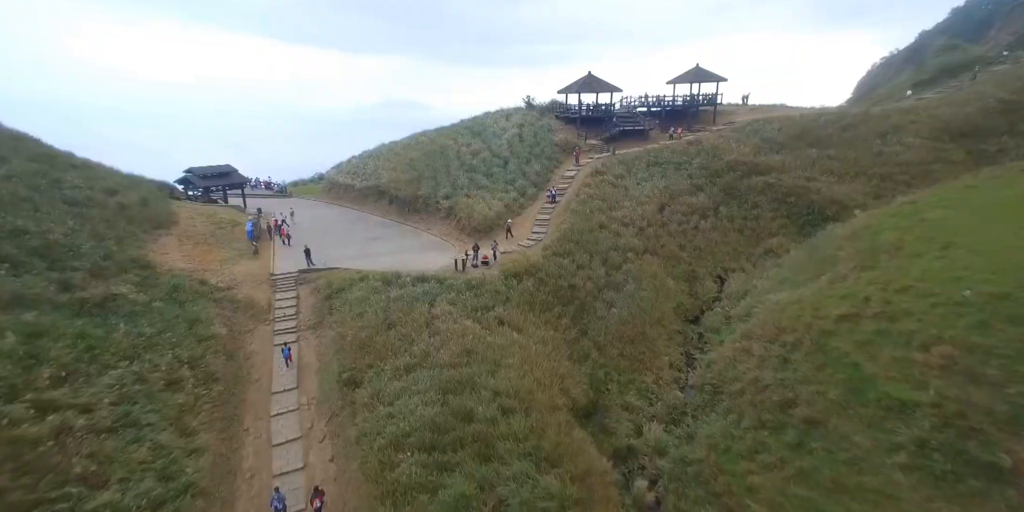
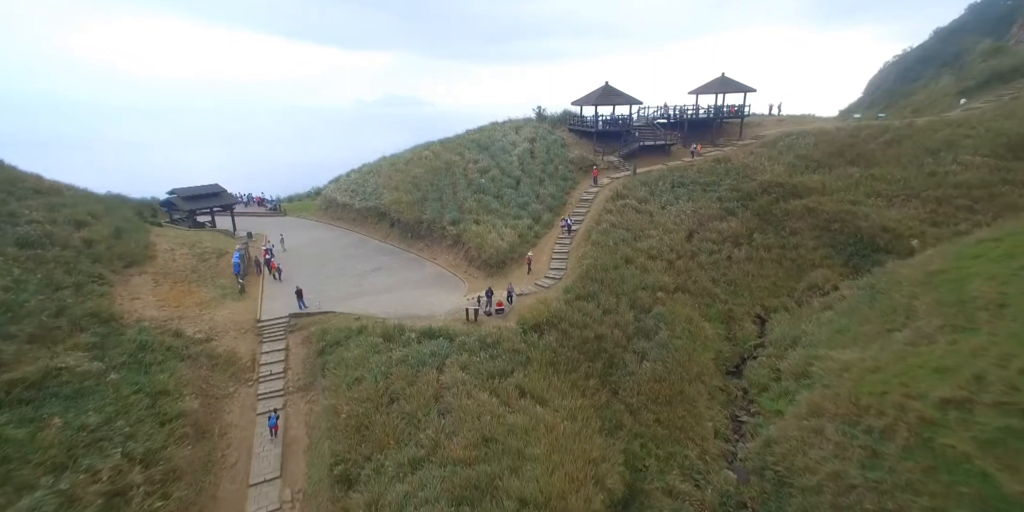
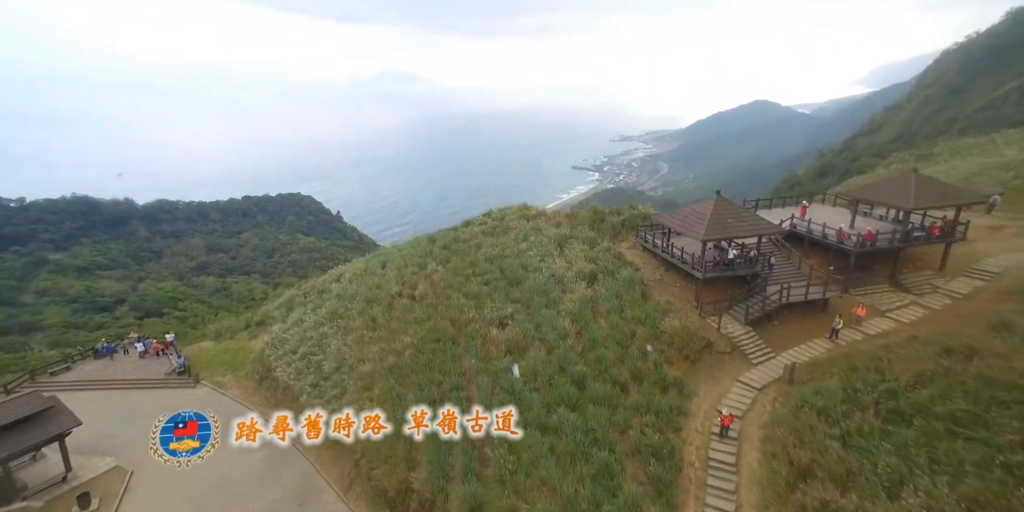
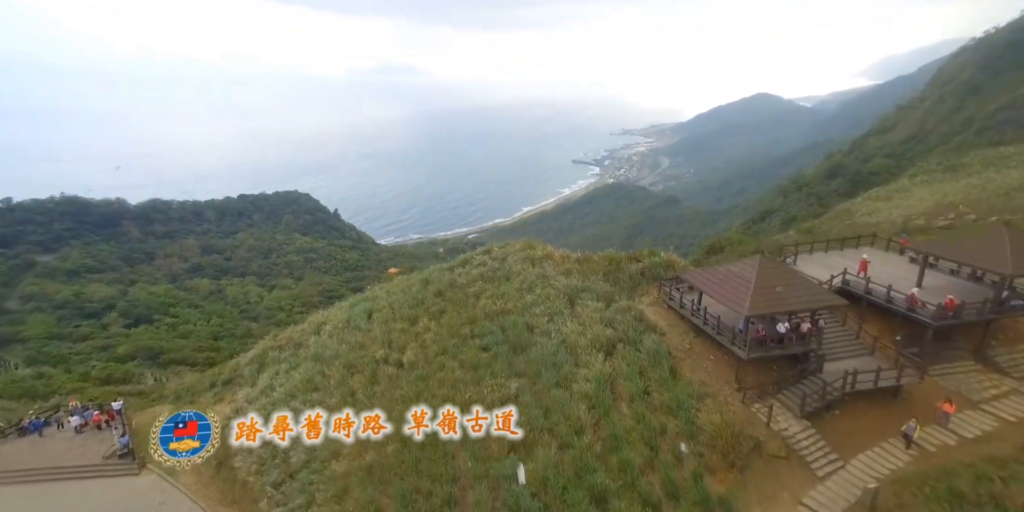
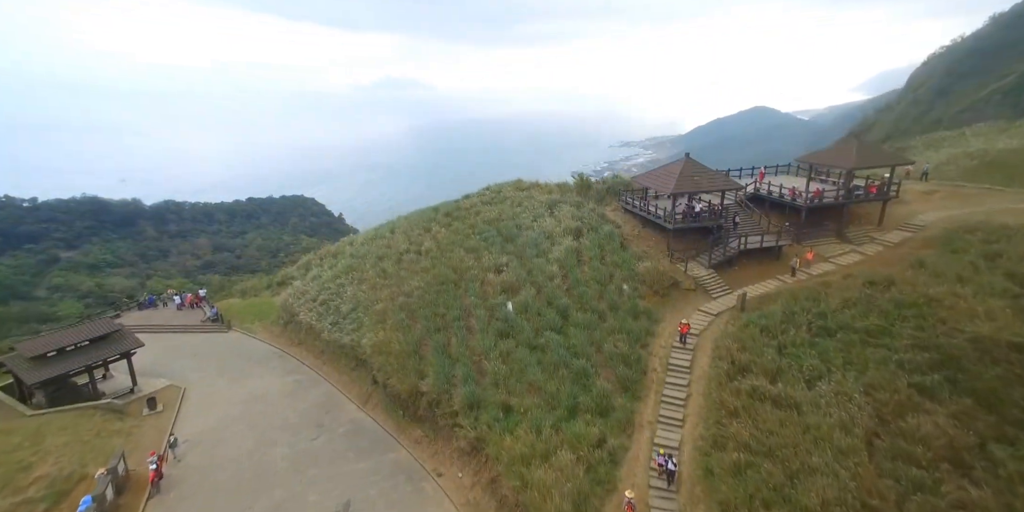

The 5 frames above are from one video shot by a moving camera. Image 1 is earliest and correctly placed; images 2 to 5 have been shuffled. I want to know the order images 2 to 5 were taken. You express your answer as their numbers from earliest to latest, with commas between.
2, 5, 3, 4
